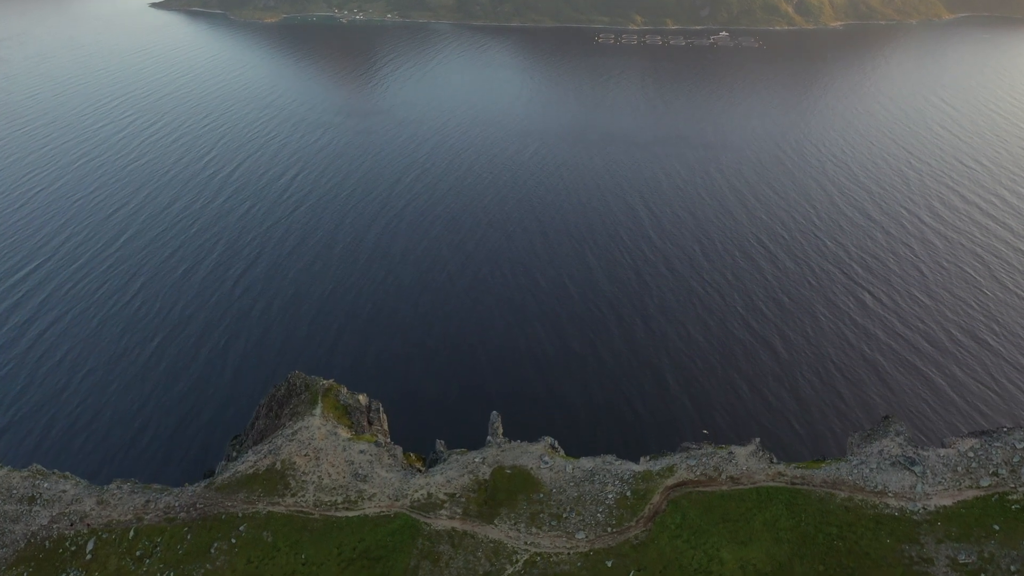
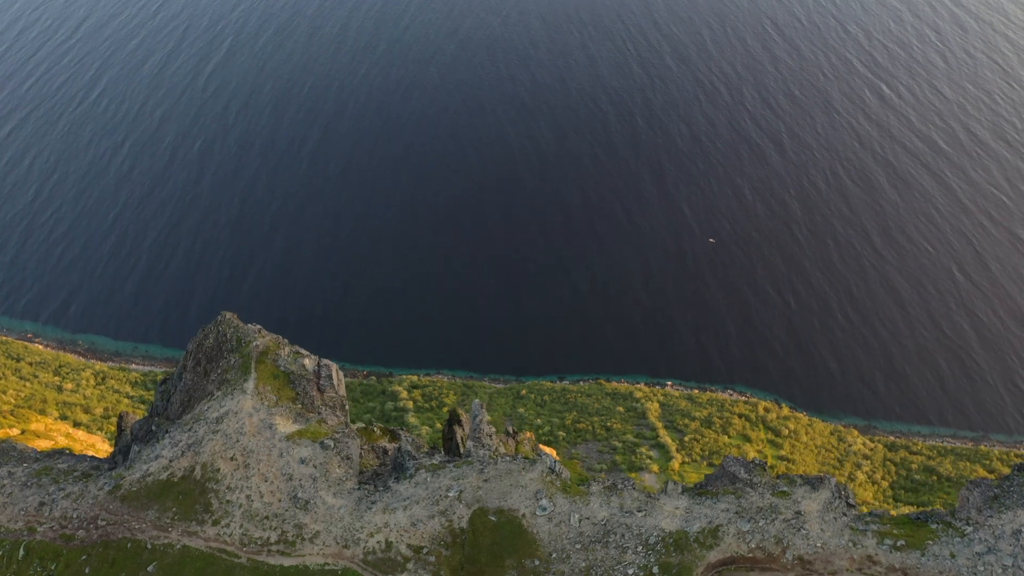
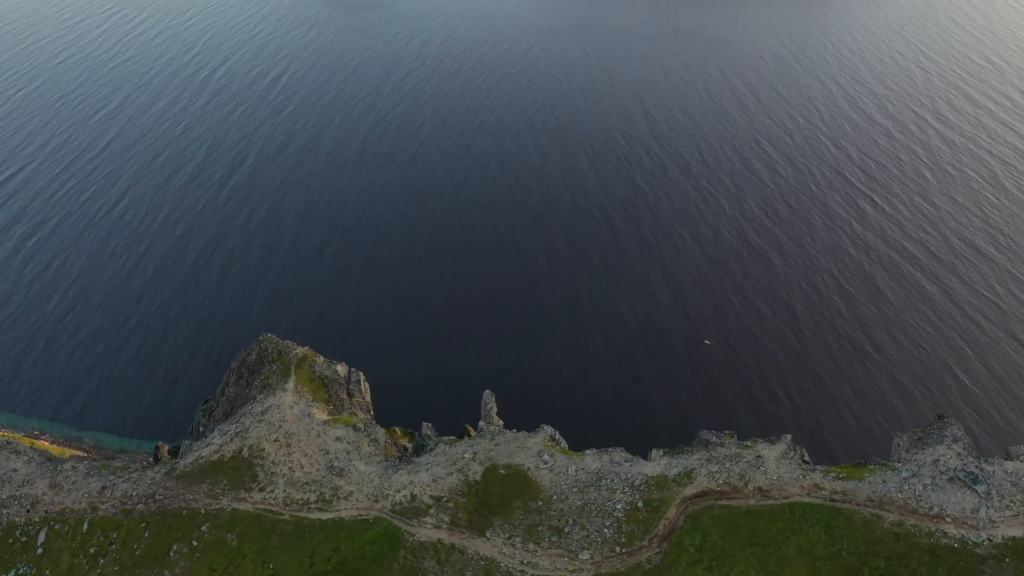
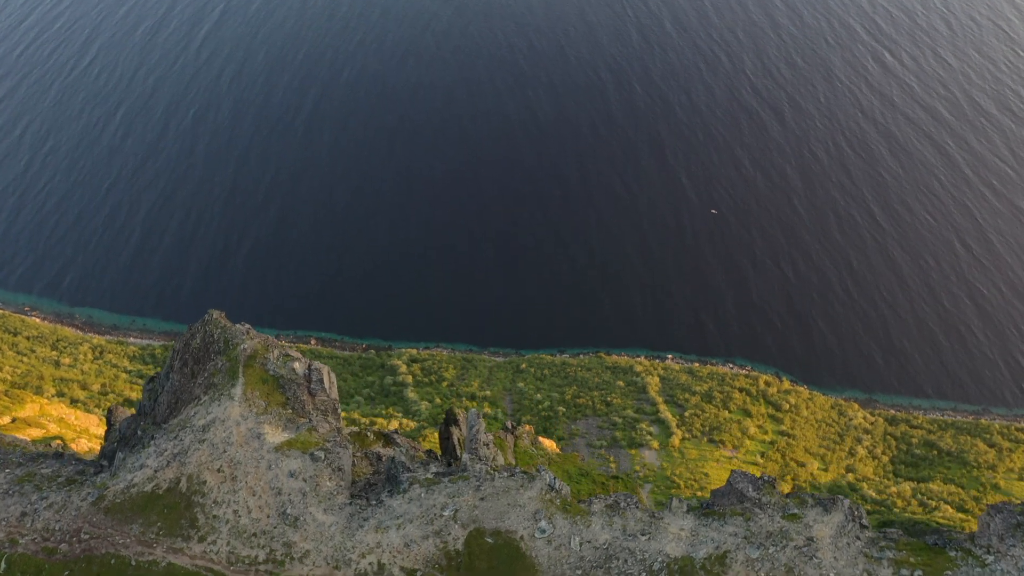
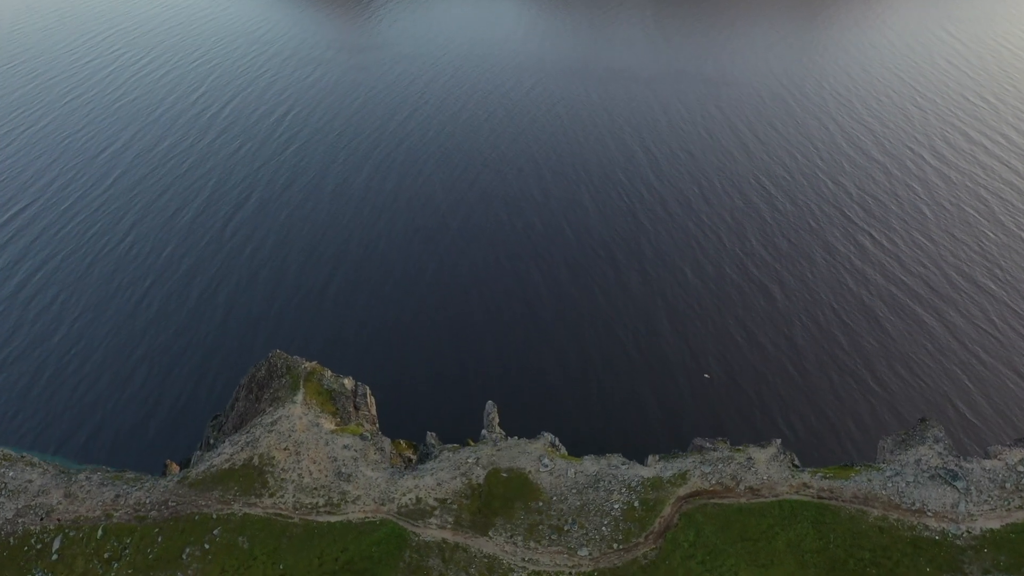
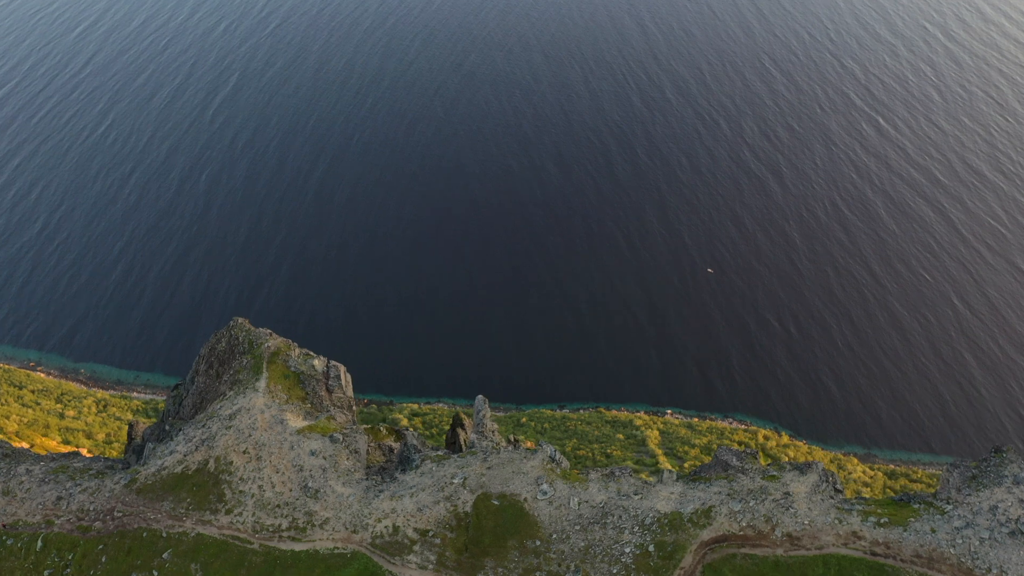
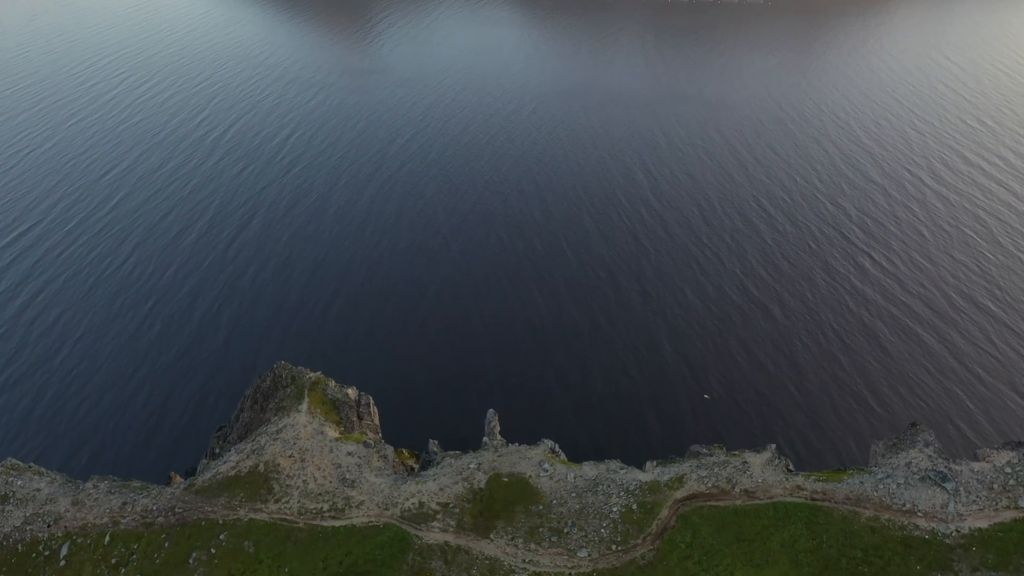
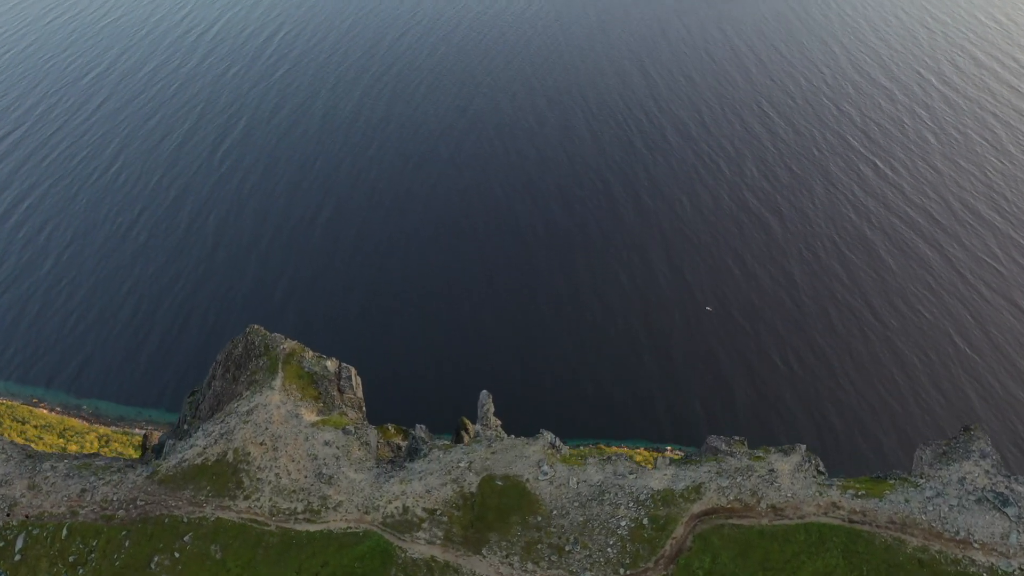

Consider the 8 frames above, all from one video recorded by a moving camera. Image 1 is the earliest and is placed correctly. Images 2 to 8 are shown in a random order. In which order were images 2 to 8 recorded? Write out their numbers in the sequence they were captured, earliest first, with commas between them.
7, 5, 3, 8, 6, 2, 4
